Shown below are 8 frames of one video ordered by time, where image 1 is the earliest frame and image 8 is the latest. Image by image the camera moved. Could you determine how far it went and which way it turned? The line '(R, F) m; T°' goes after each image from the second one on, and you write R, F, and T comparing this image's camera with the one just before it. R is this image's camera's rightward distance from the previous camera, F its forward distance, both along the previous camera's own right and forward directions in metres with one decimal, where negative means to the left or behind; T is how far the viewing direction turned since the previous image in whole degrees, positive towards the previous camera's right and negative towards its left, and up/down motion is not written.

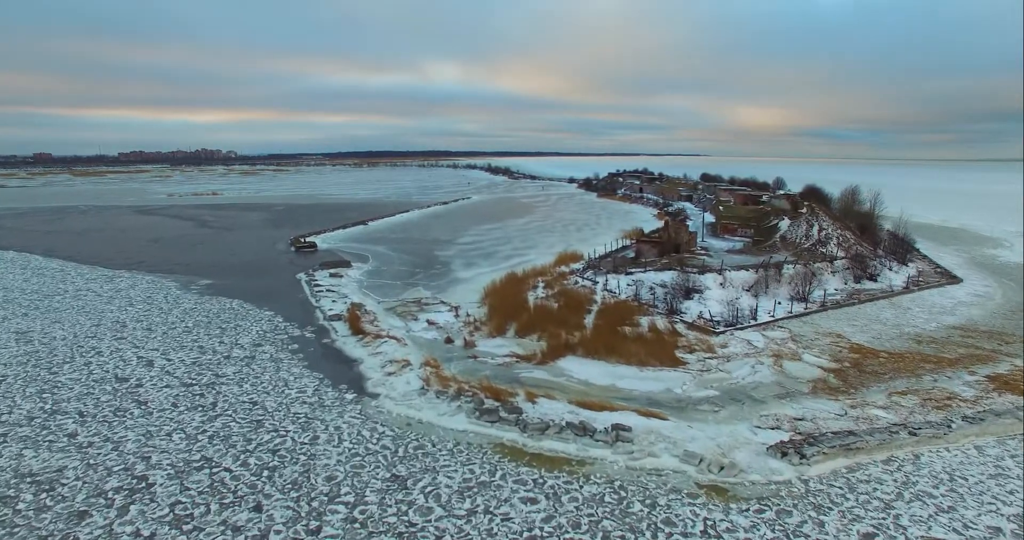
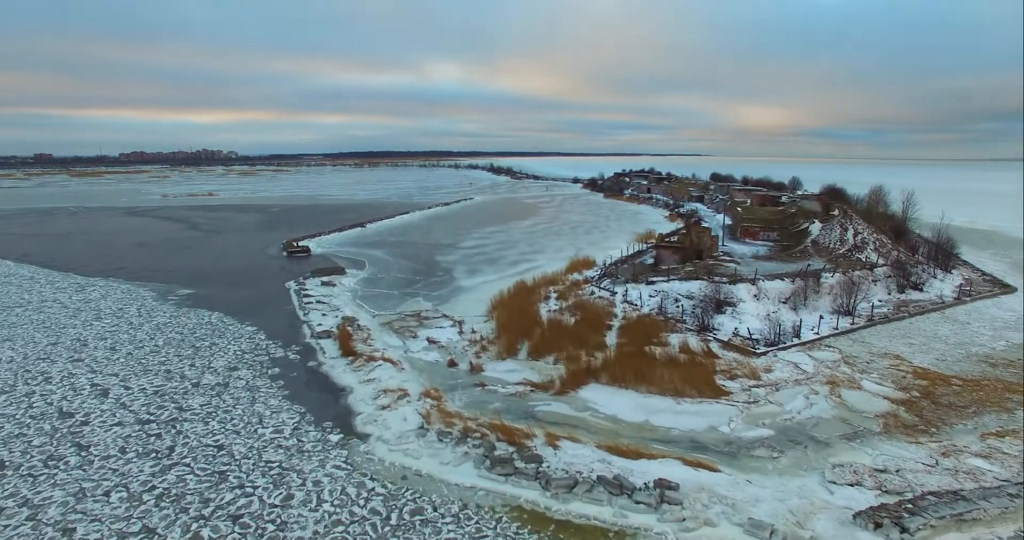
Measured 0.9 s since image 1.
(-0.1, +1.1) m; 0°
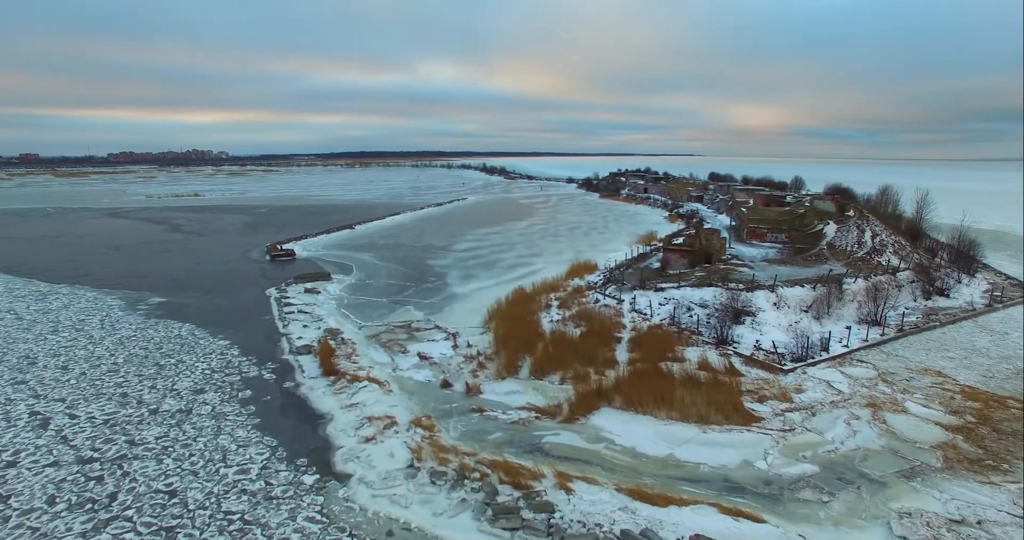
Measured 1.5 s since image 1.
(-0.1, +0.8) m; +1°
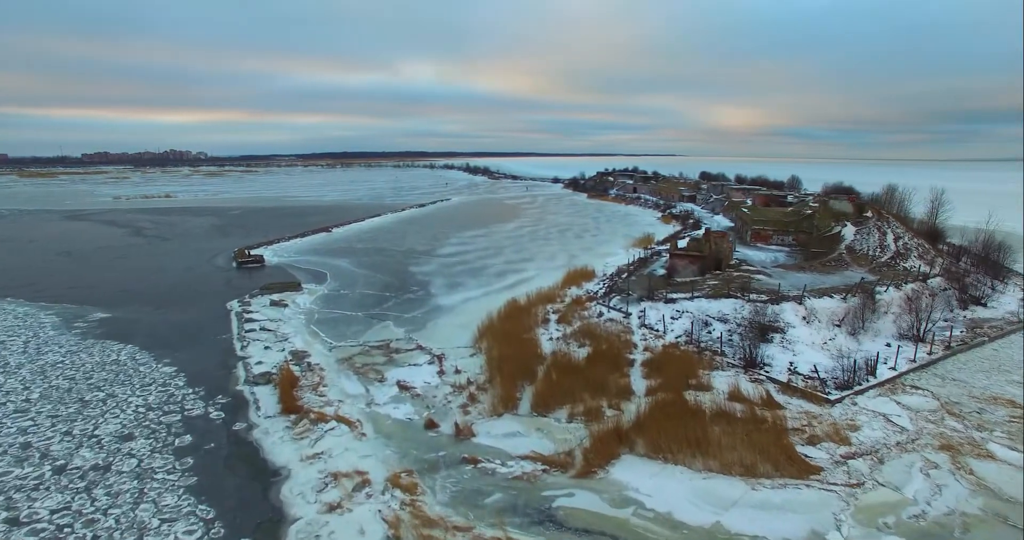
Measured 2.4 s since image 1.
(-0.1, +1.2) m; +2°
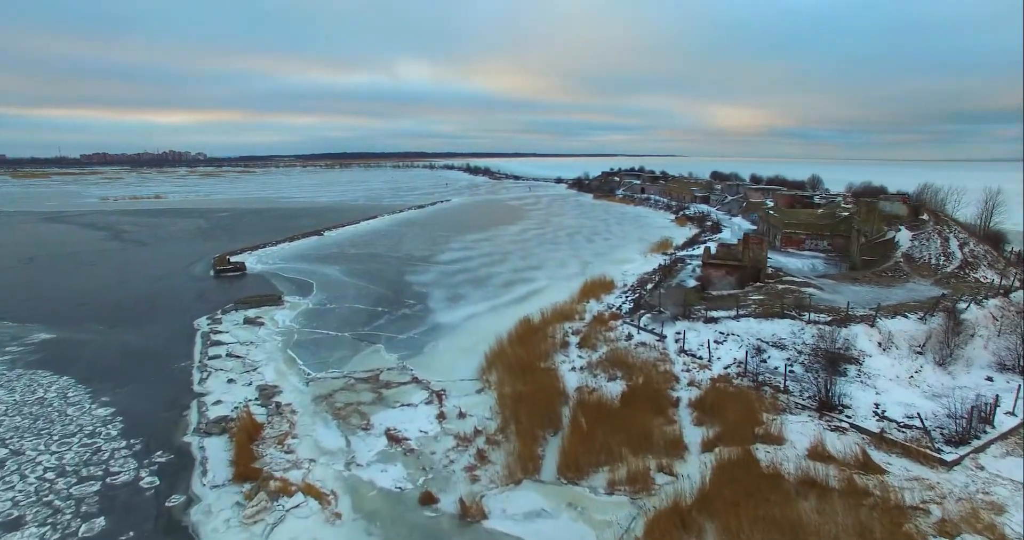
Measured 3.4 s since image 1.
(-0.2, +1.4) m; 0°
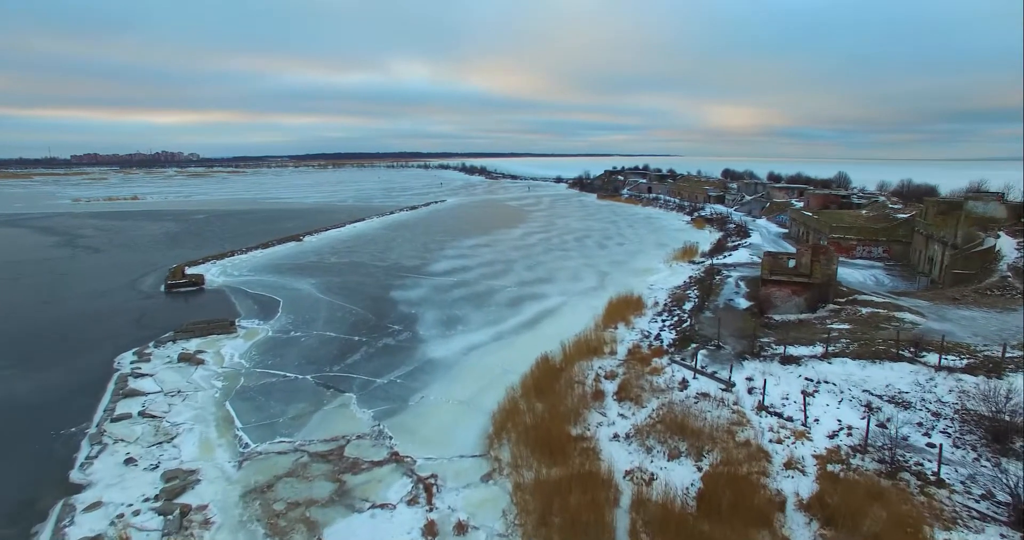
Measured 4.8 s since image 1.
(-0.2, +2.0) m; 0°
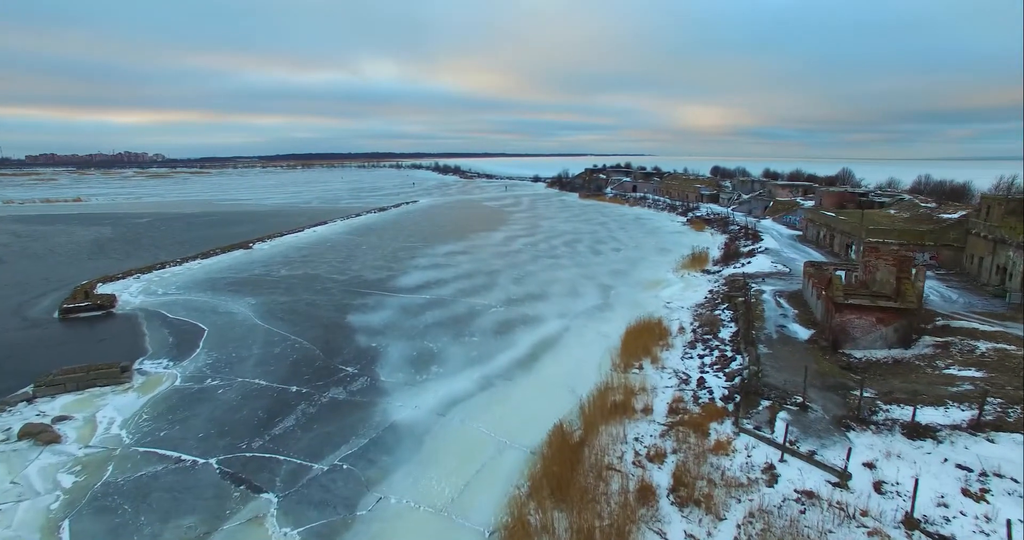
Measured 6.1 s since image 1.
(-0.2, +2.0) m; +2°
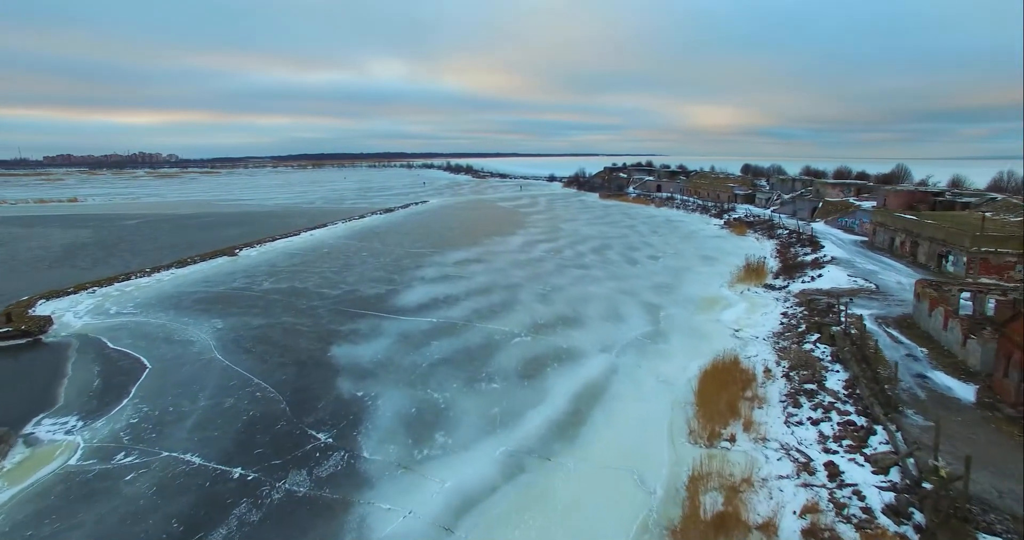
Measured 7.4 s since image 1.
(-0.2, +1.9) m; -1°
